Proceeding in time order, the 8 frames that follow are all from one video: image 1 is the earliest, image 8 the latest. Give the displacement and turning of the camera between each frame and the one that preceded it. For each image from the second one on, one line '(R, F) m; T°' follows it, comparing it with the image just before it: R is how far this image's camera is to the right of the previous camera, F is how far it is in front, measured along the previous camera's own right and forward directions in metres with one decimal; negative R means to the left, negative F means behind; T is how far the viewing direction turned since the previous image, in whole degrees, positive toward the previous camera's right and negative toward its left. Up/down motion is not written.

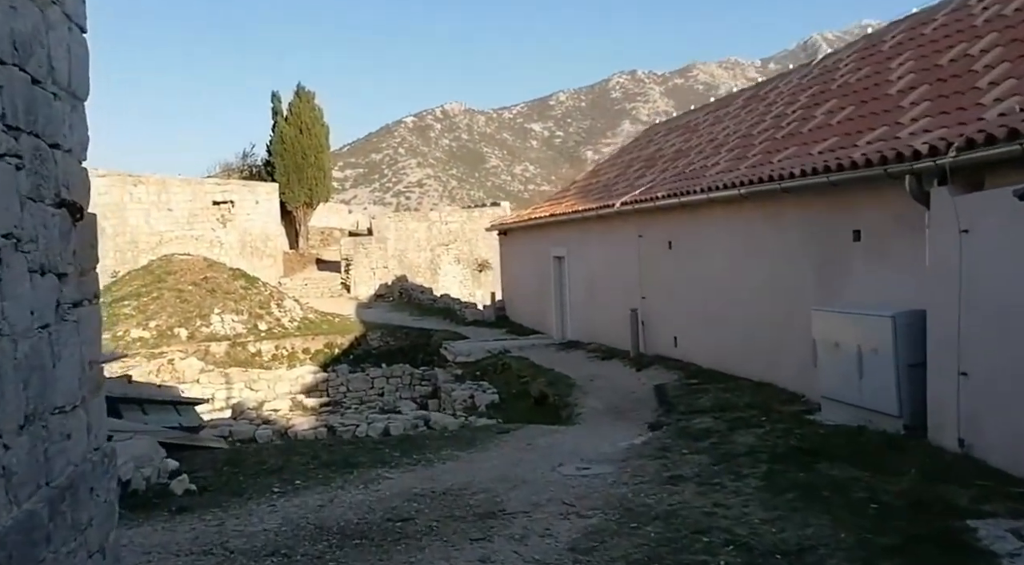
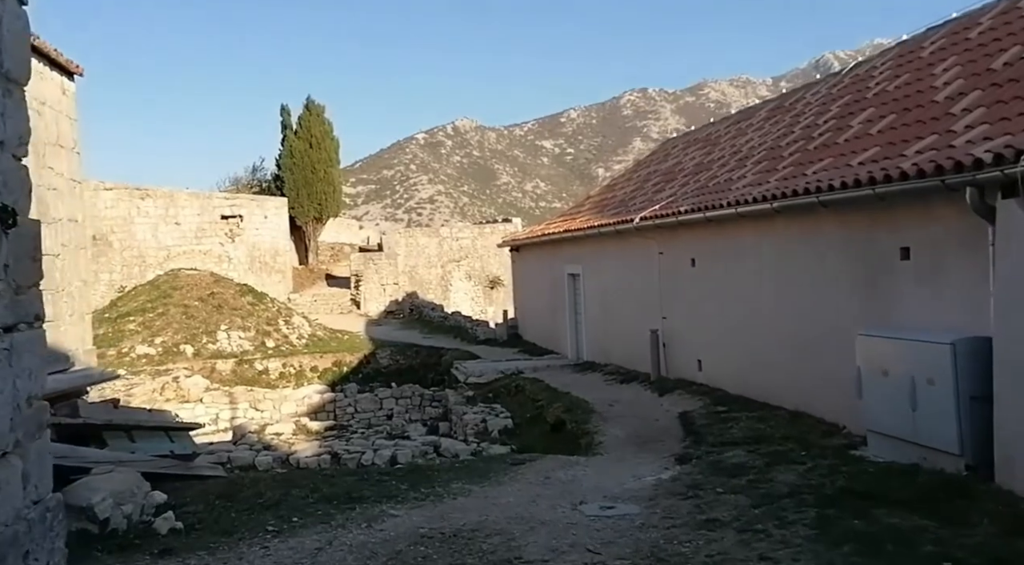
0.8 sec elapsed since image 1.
(-0.1, +0.6) m; -1°
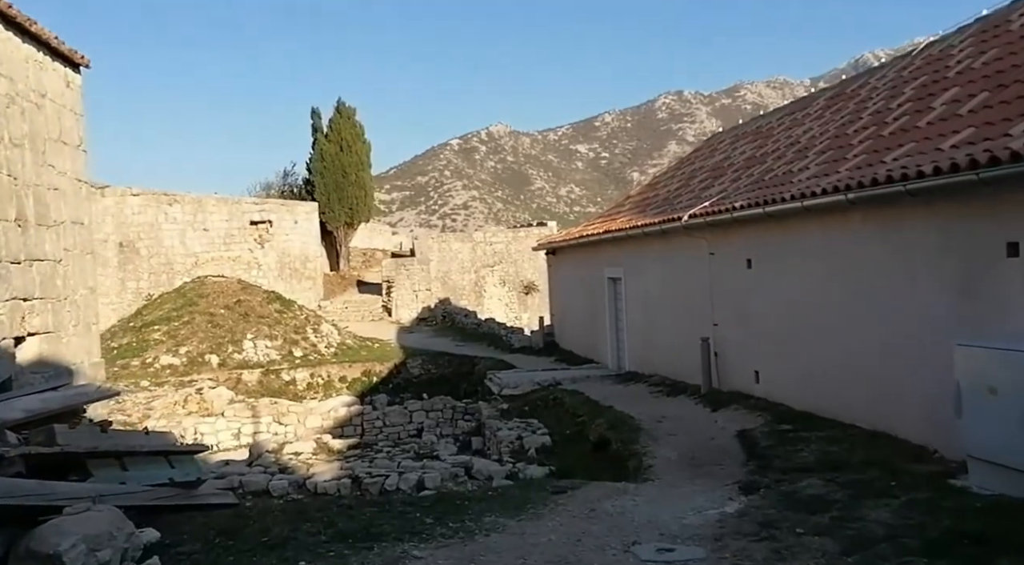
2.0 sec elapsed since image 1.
(0.0, +0.9) m; -2°
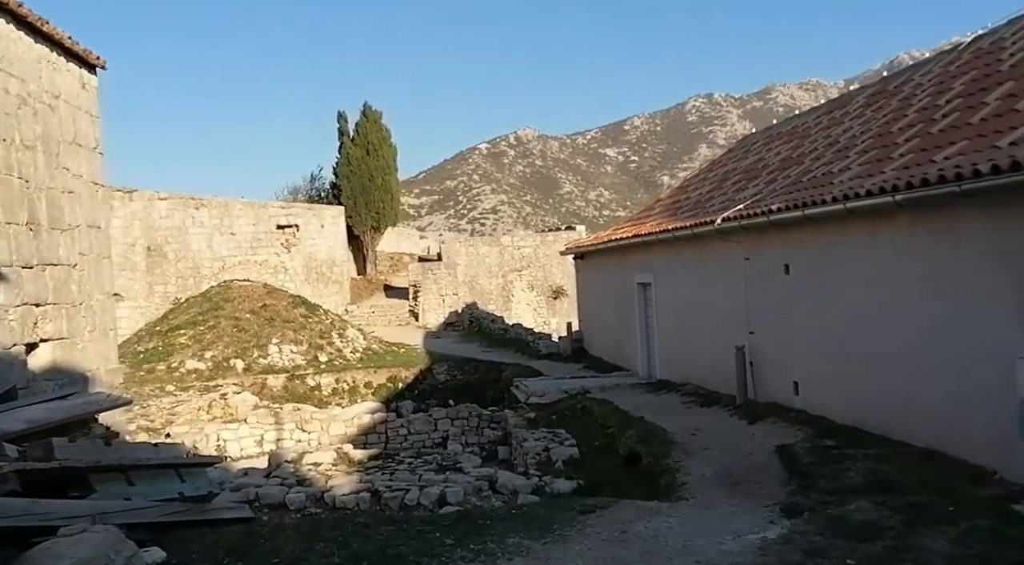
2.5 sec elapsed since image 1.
(0.0, +0.4) m; -2°
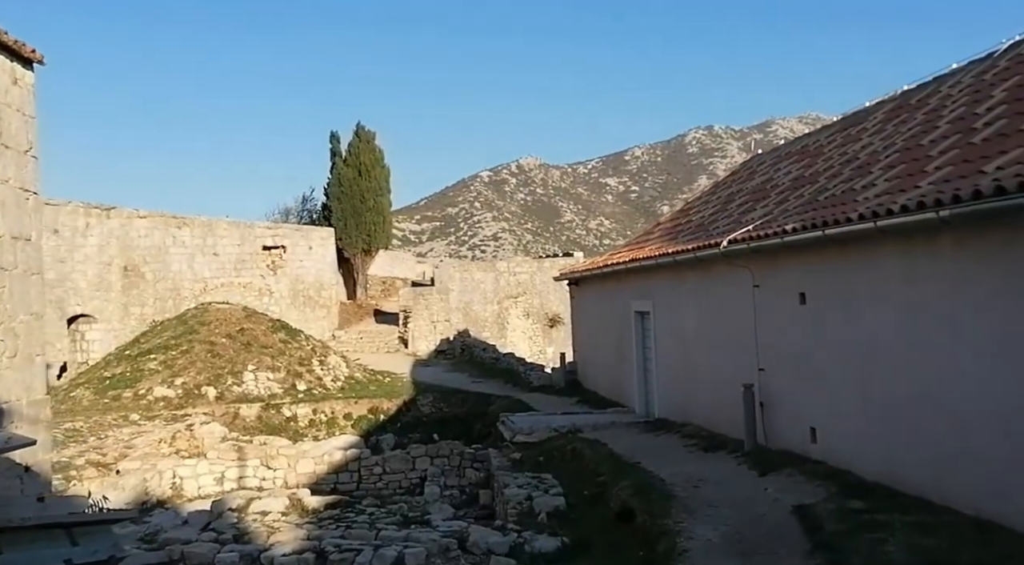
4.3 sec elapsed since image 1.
(+0.2, +1.1) m; 0°
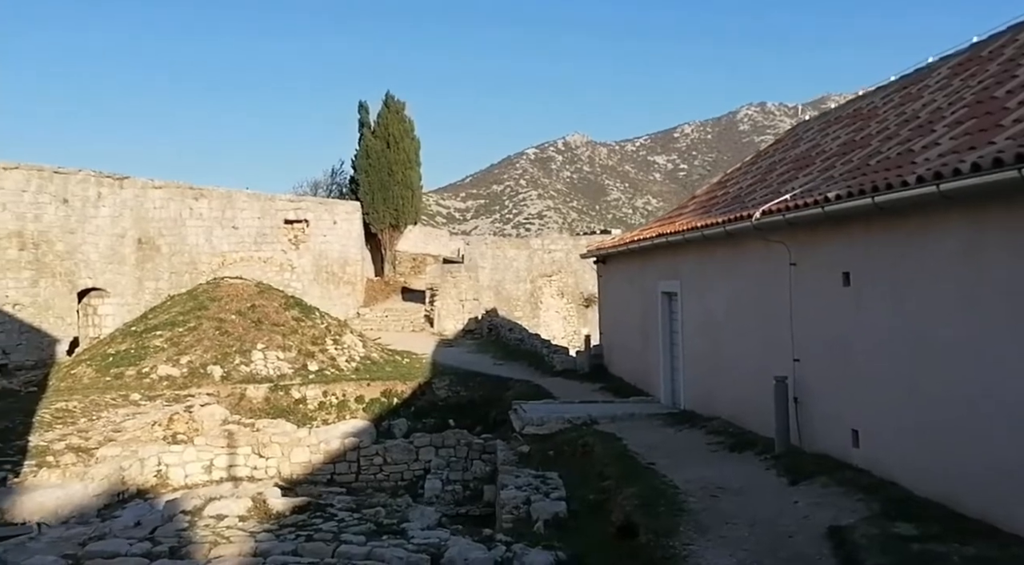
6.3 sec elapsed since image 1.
(+0.5, +1.2) m; -3°
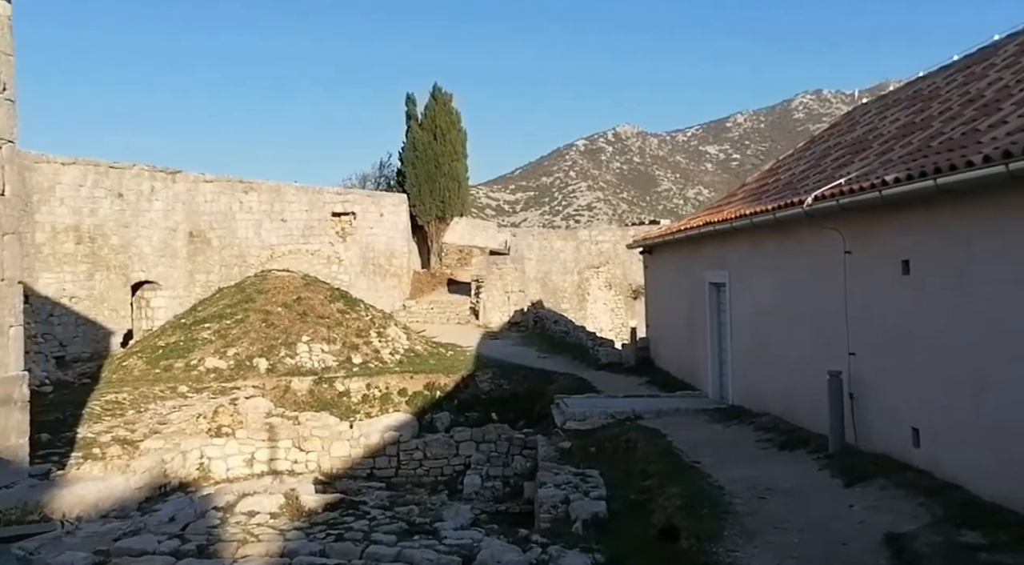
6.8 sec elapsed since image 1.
(+0.1, +0.3) m; -4°
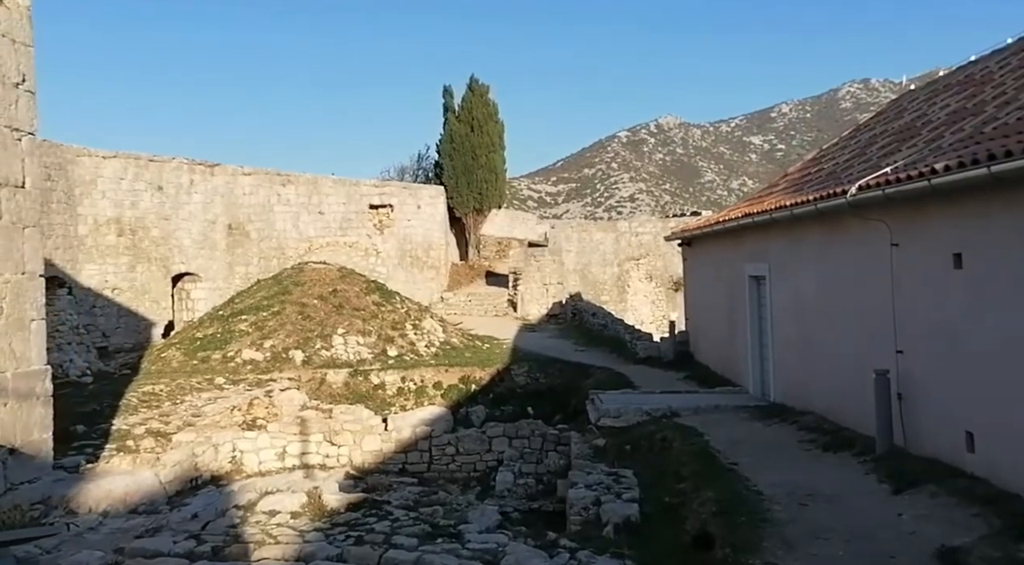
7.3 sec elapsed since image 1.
(+0.1, +0.3) m; -3°
